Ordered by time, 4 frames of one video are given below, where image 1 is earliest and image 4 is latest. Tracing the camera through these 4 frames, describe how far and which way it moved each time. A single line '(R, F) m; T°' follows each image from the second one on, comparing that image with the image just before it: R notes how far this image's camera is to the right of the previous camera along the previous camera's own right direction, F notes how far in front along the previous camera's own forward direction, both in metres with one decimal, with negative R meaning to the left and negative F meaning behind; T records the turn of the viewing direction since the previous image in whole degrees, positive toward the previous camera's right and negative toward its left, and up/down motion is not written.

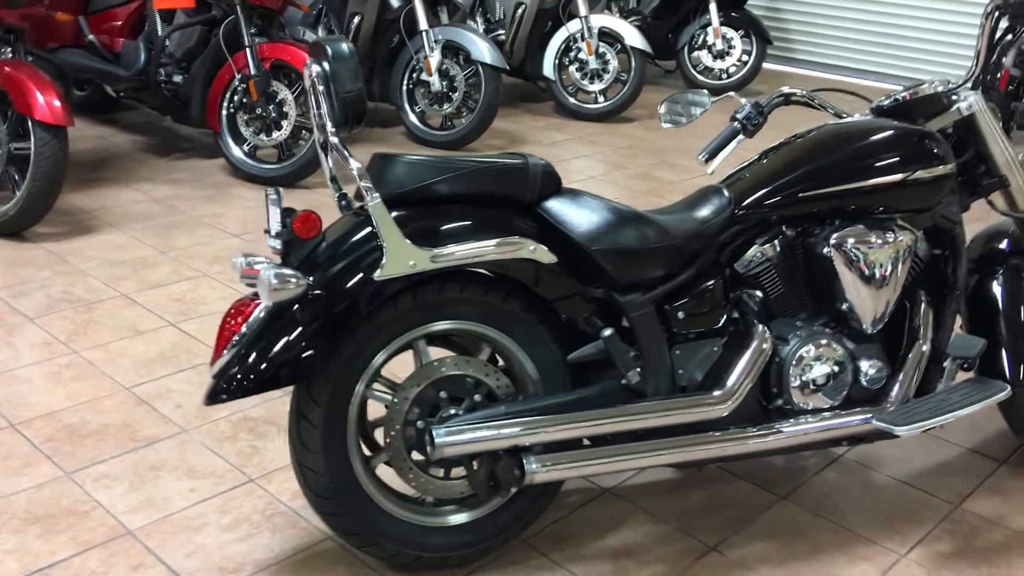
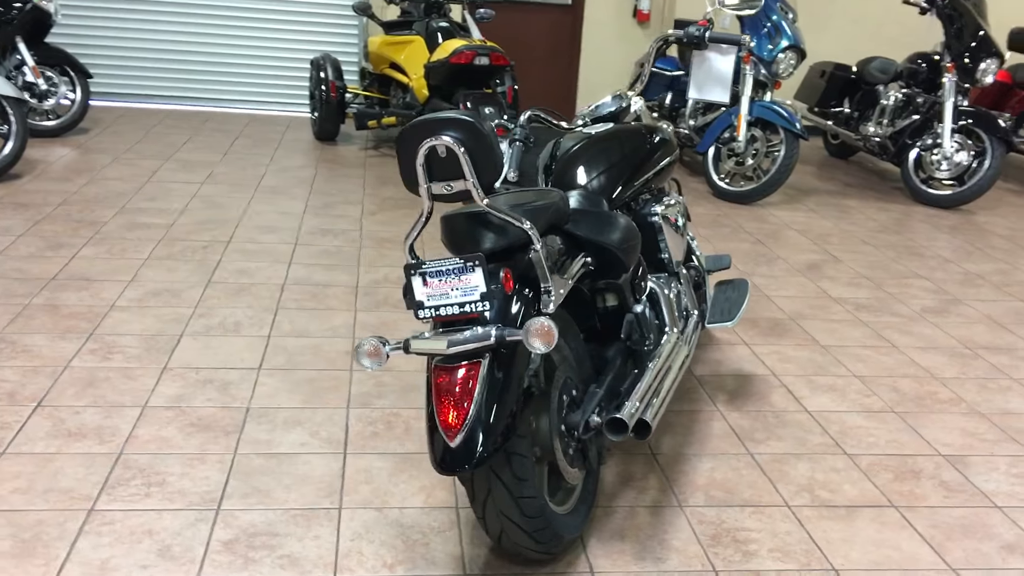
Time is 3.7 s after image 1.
(-1.6, +0.4) m; +48°
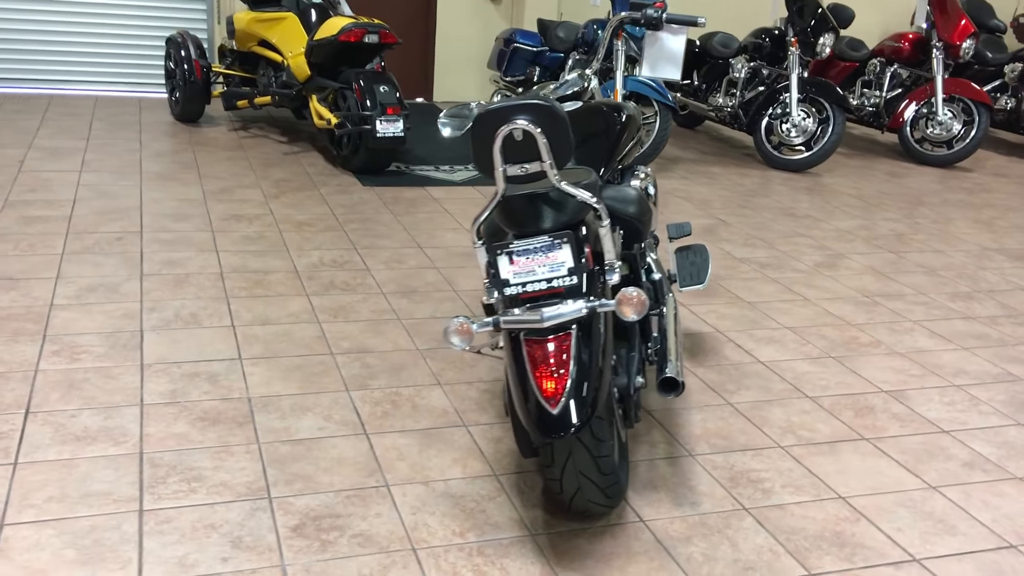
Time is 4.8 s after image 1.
(-0.5, -0.1) m; +11°
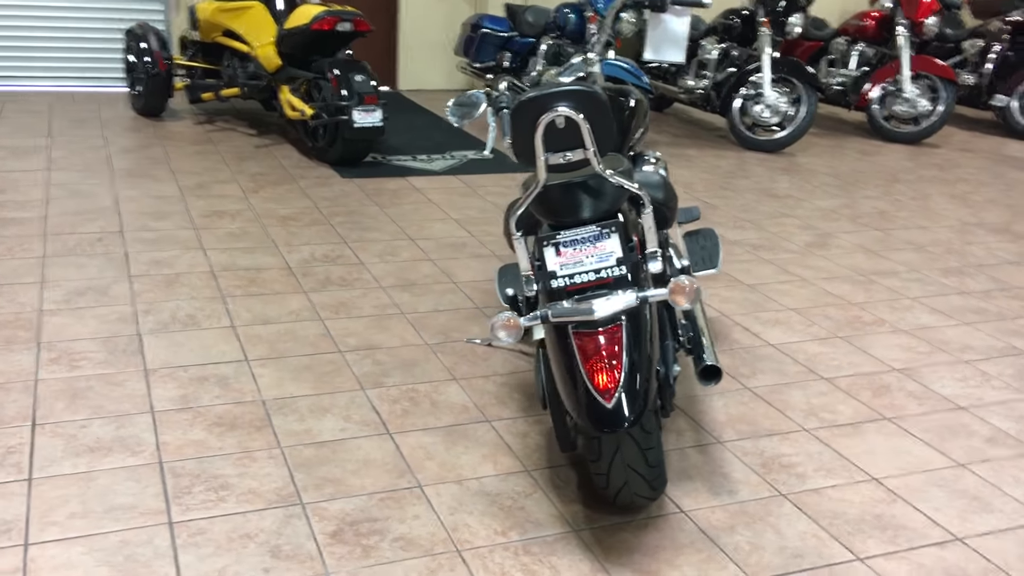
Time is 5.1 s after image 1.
(-0.2, +0.1) m; +3°
